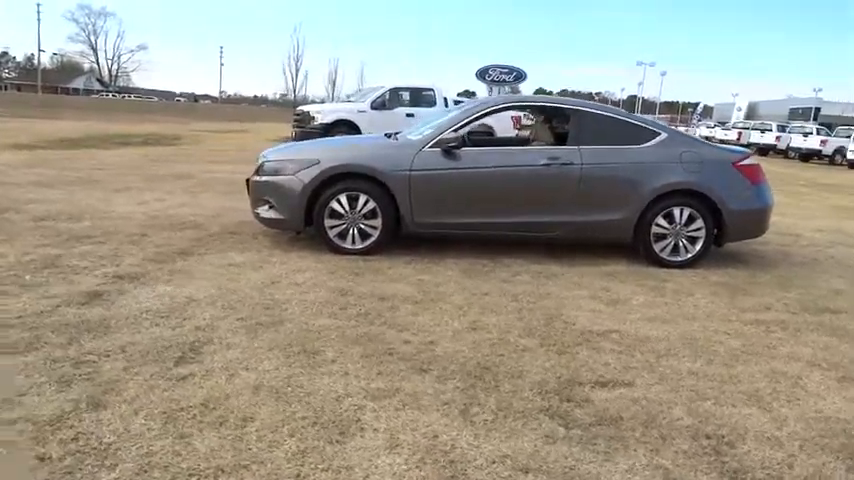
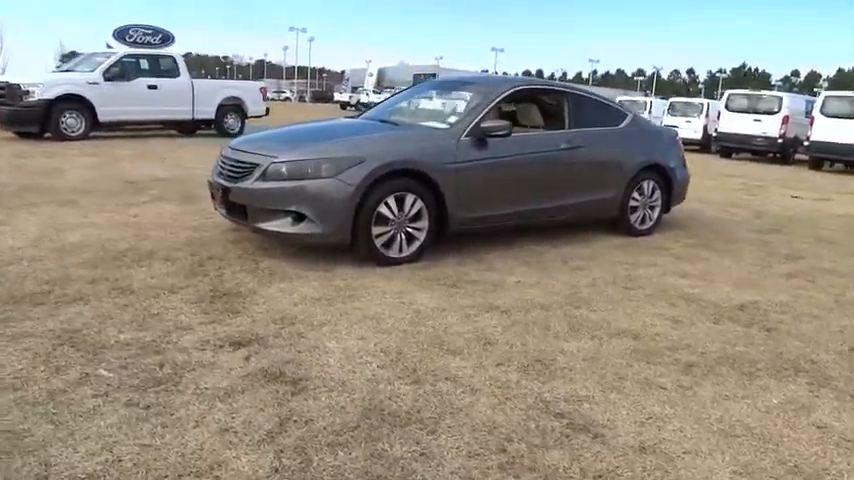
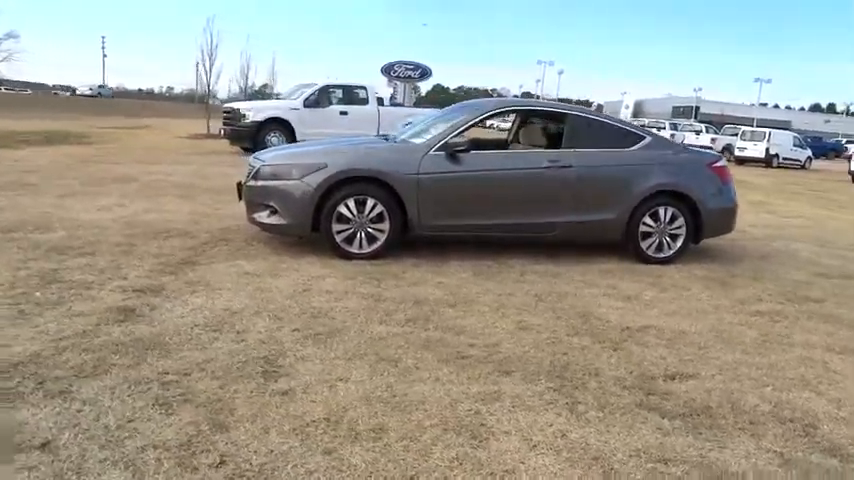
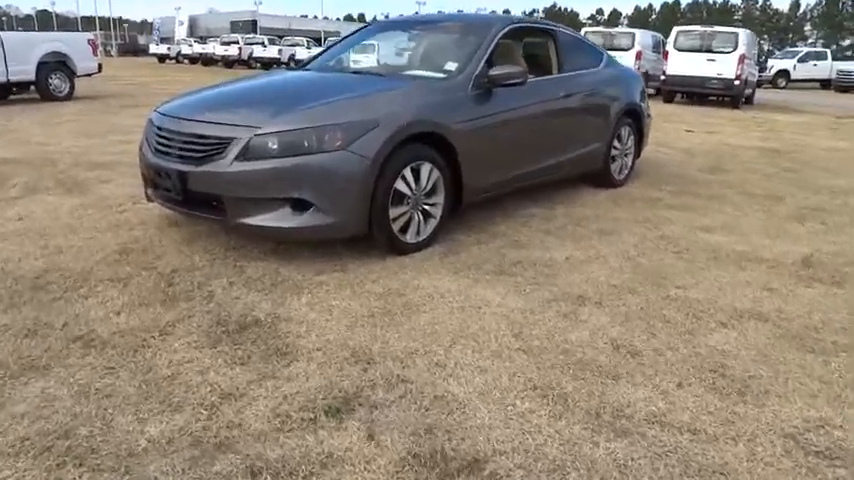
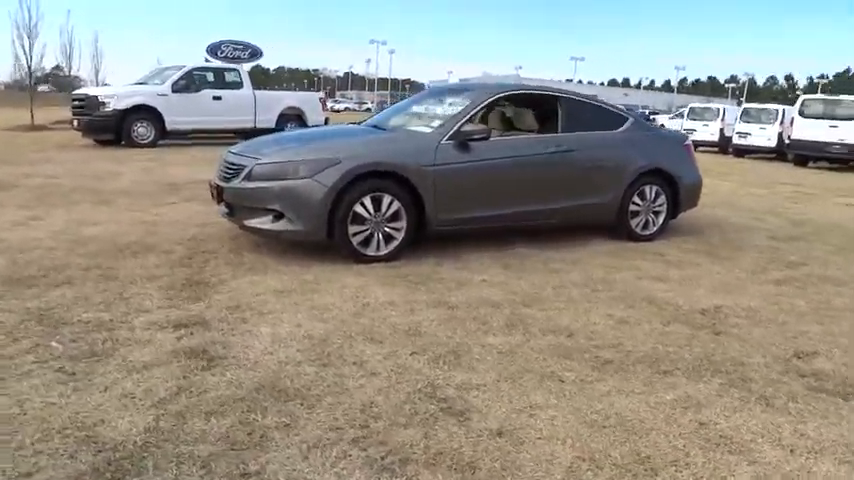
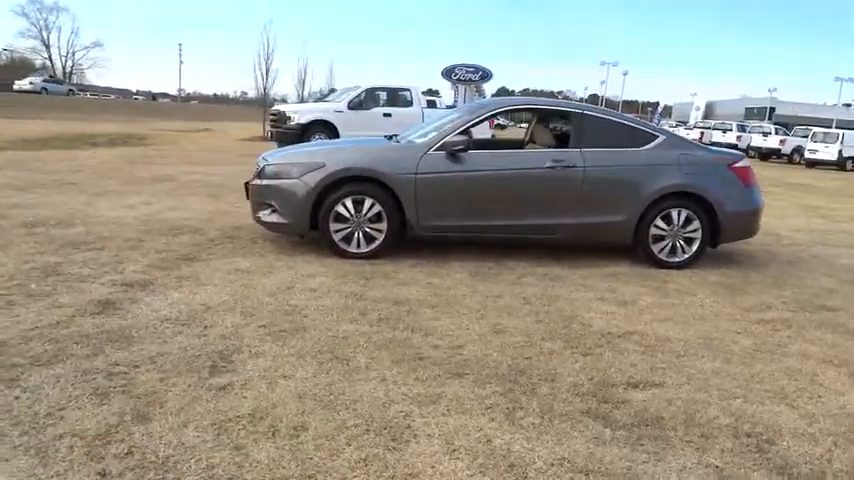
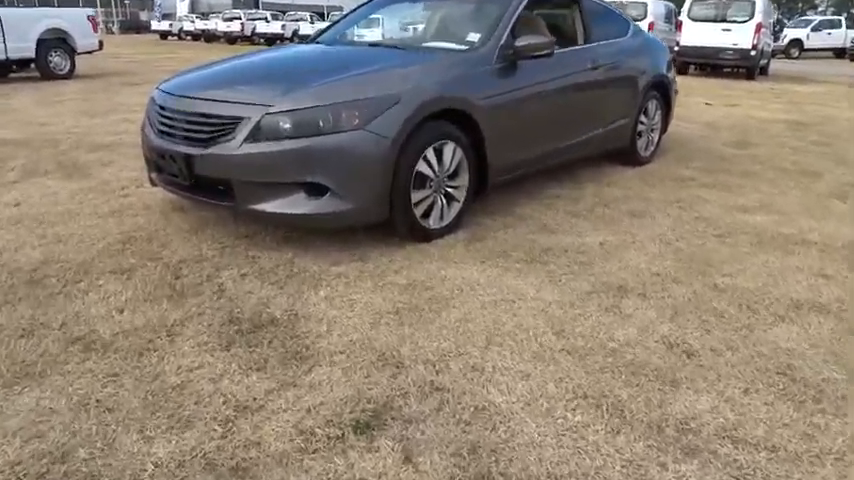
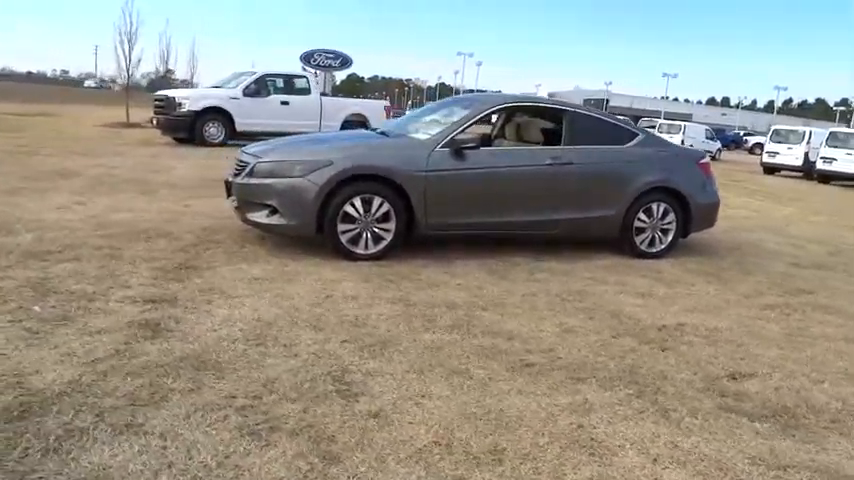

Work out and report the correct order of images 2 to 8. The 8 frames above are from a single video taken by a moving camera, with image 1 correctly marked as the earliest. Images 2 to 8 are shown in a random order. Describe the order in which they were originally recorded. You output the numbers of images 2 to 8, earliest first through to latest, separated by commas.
6, 3, 8, 5, 2, 4, 7
